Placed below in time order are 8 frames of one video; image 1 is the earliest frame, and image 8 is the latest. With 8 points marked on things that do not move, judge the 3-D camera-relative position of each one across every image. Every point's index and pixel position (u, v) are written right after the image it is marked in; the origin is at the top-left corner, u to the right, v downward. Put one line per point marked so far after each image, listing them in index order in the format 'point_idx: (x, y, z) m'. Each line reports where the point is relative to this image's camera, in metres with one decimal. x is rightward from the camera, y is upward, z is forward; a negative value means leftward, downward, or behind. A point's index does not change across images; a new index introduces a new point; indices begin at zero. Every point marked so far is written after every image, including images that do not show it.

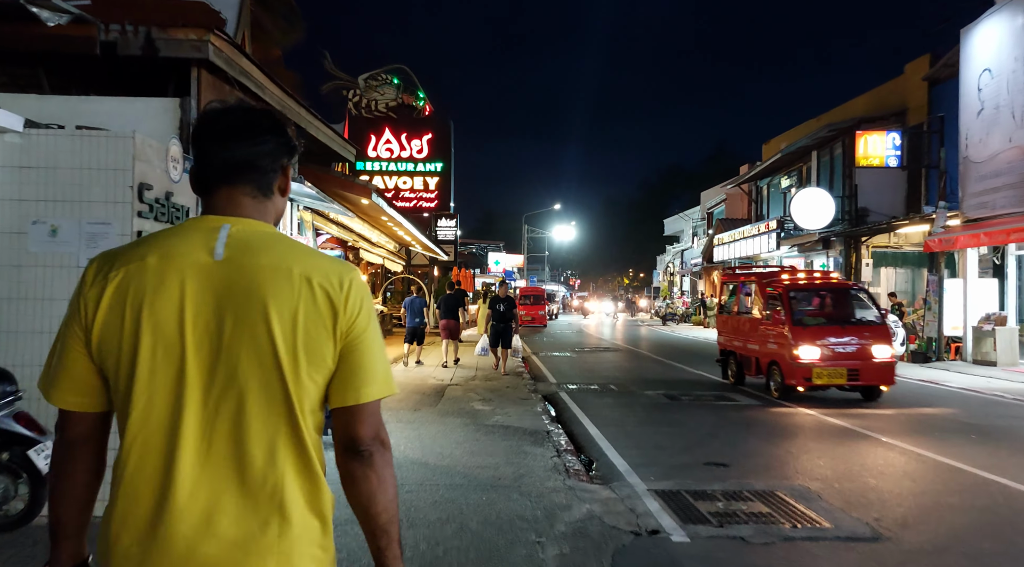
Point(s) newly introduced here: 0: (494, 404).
0: (-0.3, -1.9, +10.5) m
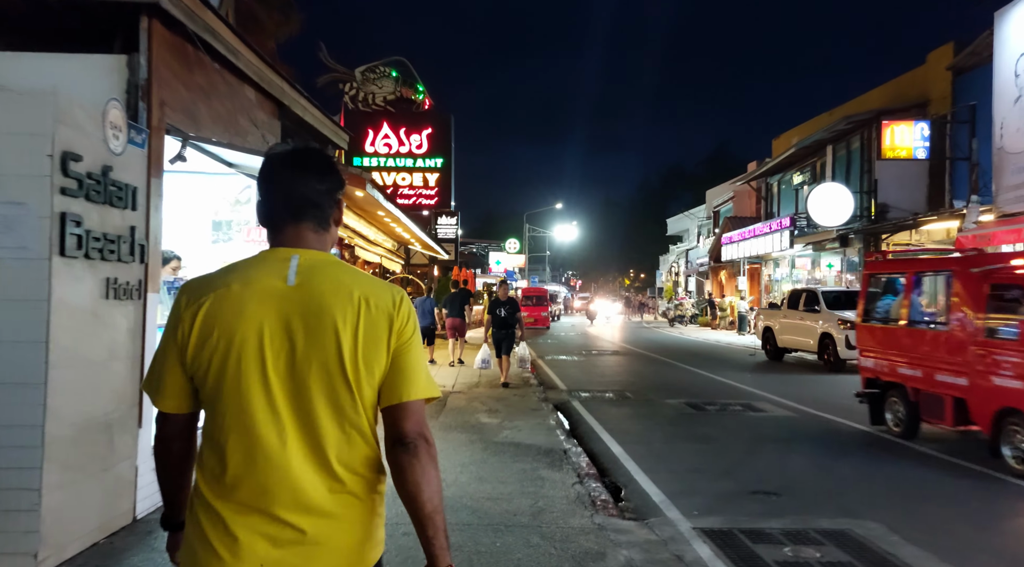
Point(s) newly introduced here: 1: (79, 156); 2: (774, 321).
0: (-0.1, -1.9, +9.5) m
1: (-2.6, +0.8, +4.0) m
2: (+7.0, -1.0, +17.9) m
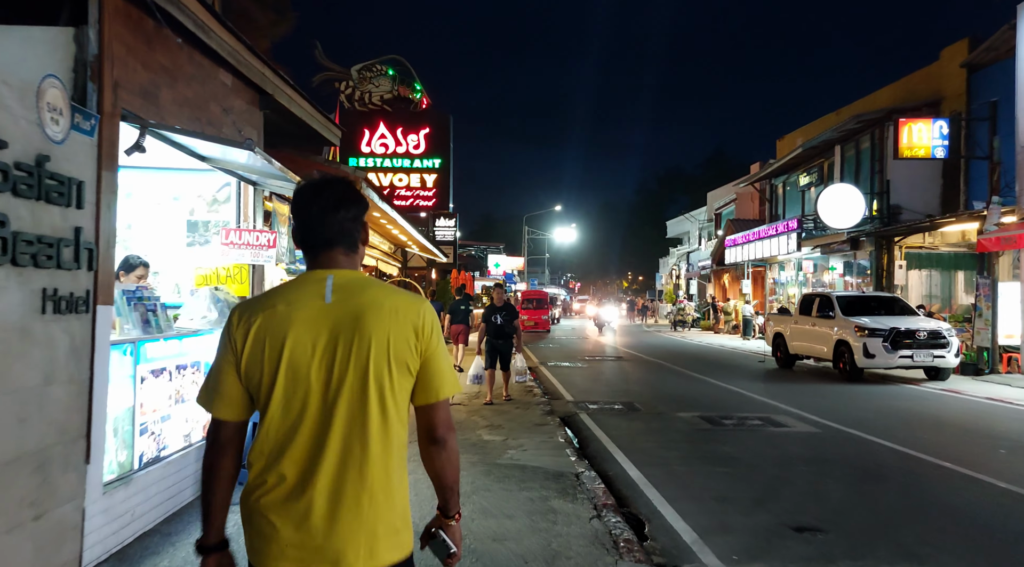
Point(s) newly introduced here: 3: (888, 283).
0: (-0.1, -2.0, +8.8) m
1: (-2.5, +0.7, +3.4) m
2: (+7.1, -1.1, +17.2) m
3: (+11.2, 0.0, +19.8) m
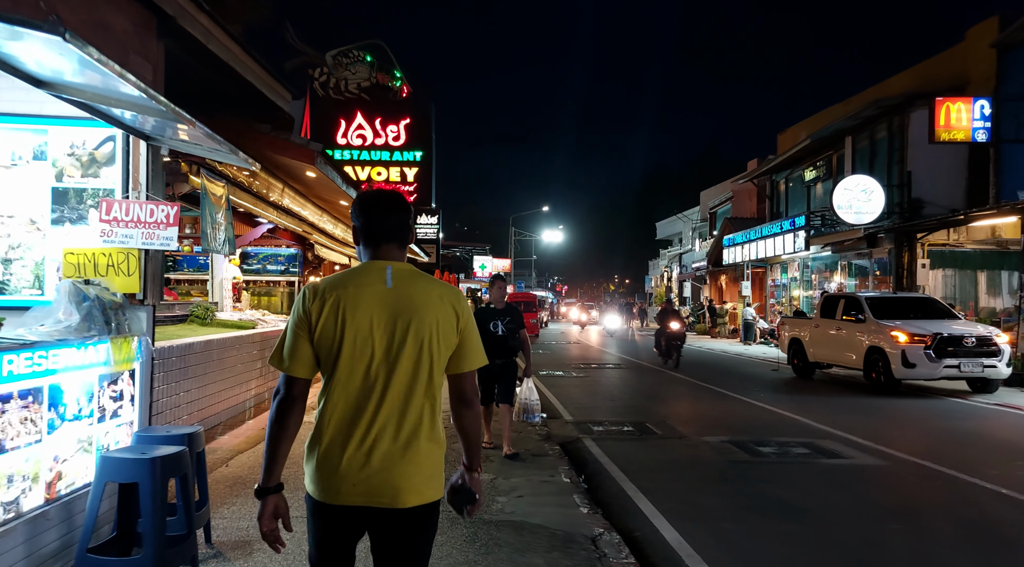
0: (-0.2, -1.9, +6.9) m
1: (-2.5, +0.8, +1.4) m
2: (+6.8, -1.1, +15.5) m
3: (+10.8, 0.0, +18.2) m
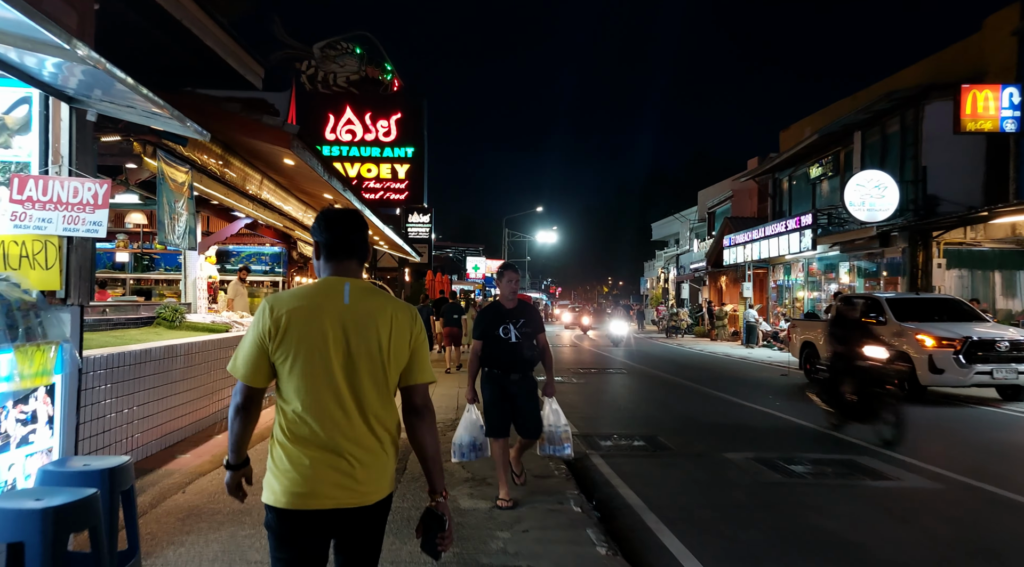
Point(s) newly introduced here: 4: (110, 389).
0: (-0.2, -1.9, +6.0) m
1: (-2.4, +0.8, +0.5) m
2: (+6.7, -1.1, +14.7) m
3: (+10.7, 0.0, +17.3) m
4: (-3.7, -1.0, +6.1) m
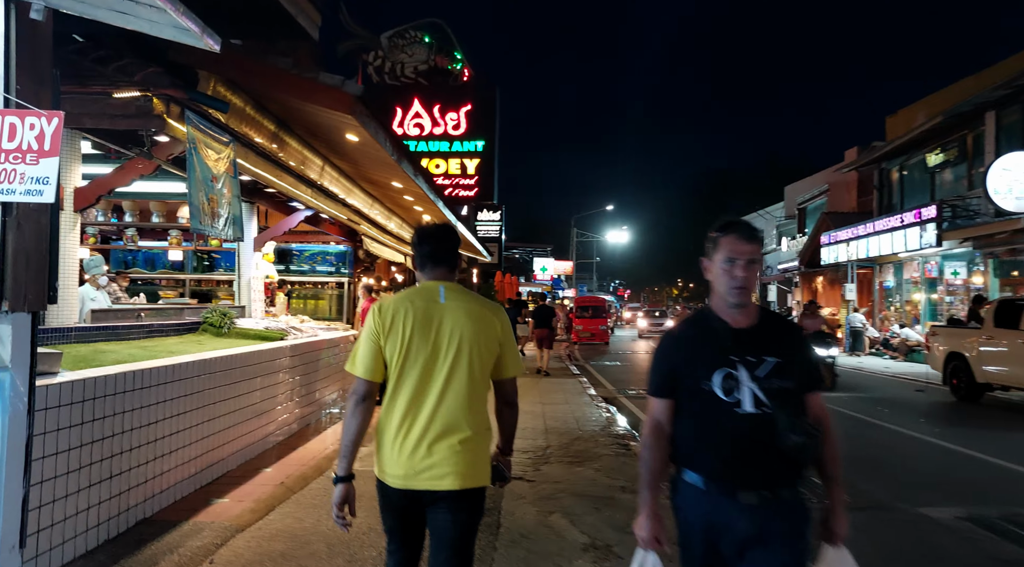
0: (+0.8, -1.9, +4.2) m
1: (-2.0, +0.9, -1.1) m
2: (+8.4, -1.1, +12.2) m
3: (+12.6, 0.0, +14.5) m
4: (-2.7, -0.9, +4.6) m
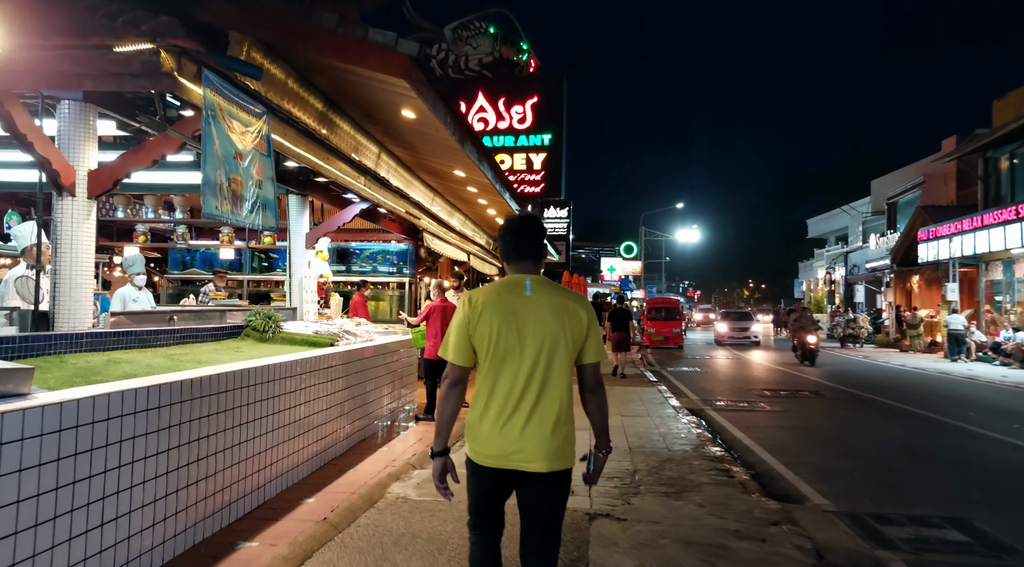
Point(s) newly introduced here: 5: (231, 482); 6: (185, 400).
0: (+1.2, -1.8, +3.0) m
1: (-2.1, +0.9, -2.0) m
2: (+9.6, -1.1, +10.2) m
3: (+14.0, 0.0, +12.1) m
4: (-2.2, -0.9, +3.7) m
5: (-2.1, -1.5, +5.1) m
6: (-2.2, -0.7, +4.4) m
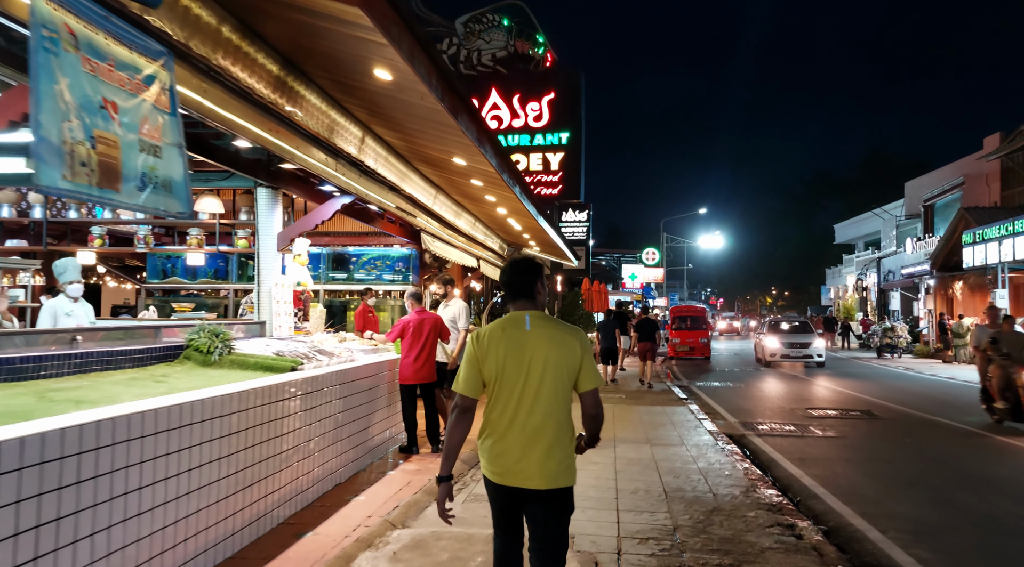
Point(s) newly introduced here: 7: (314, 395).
0: (+1.2, -1.8, +1.4) m
1: (-2.3, +0.9, -3.5) m
2: (+9.7, -1.1, +8.4) m
3: (+14.2, 0.0, +10.2) m
4: (-2.2, -1.0, +2.2) m
5: (-2.1, -1.6, +3.6) m
6: (-2.2, -0.8, +2.9) m
7: (-1.8, -1.0, +6.0) m
